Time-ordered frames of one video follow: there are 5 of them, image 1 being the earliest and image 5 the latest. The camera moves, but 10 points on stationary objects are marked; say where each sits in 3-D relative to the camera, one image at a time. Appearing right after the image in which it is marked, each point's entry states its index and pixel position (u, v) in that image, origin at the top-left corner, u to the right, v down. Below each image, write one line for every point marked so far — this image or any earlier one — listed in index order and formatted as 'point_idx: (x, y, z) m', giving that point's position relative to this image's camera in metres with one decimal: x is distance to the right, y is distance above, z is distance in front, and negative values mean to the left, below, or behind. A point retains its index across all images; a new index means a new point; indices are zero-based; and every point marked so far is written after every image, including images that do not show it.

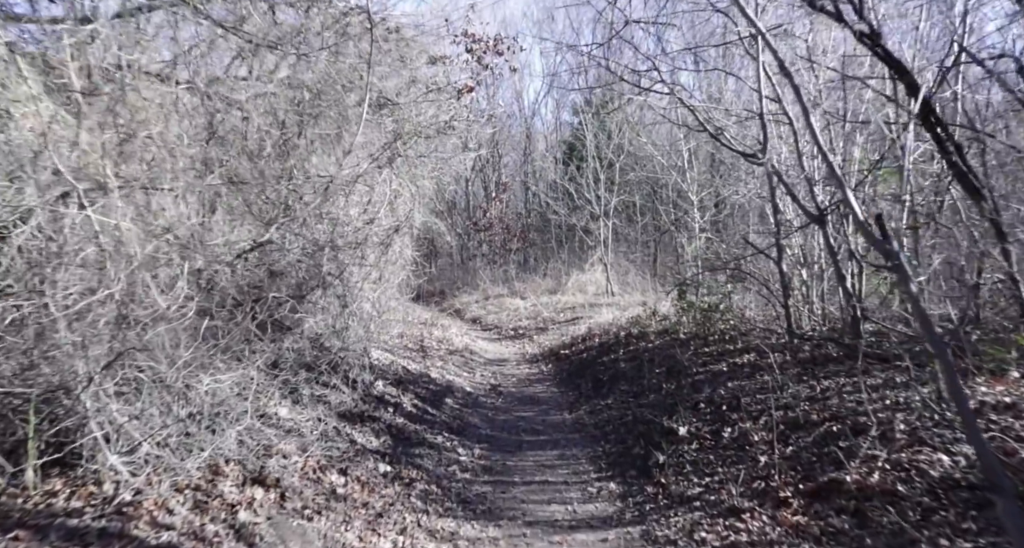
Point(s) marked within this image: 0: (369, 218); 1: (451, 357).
0: (-2.2, +0.8, +10.8) m
1: (-1.1, -1.6, +14.9) m
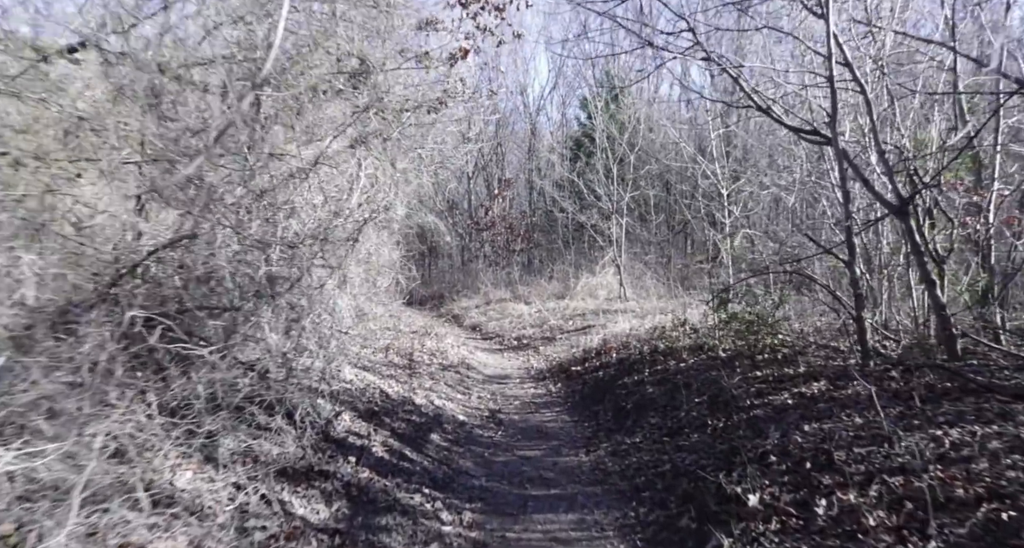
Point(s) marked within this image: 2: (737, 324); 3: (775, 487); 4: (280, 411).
0: (-2.1, +0.7, +8.7) m
1: (-1.1, -1.6, +12.8) m
2: (+2.8, -0.6, +9.9) m
3: (+1.8, -1.4, +5.4) m
4: (-2.1, -1.3, +7.4) m
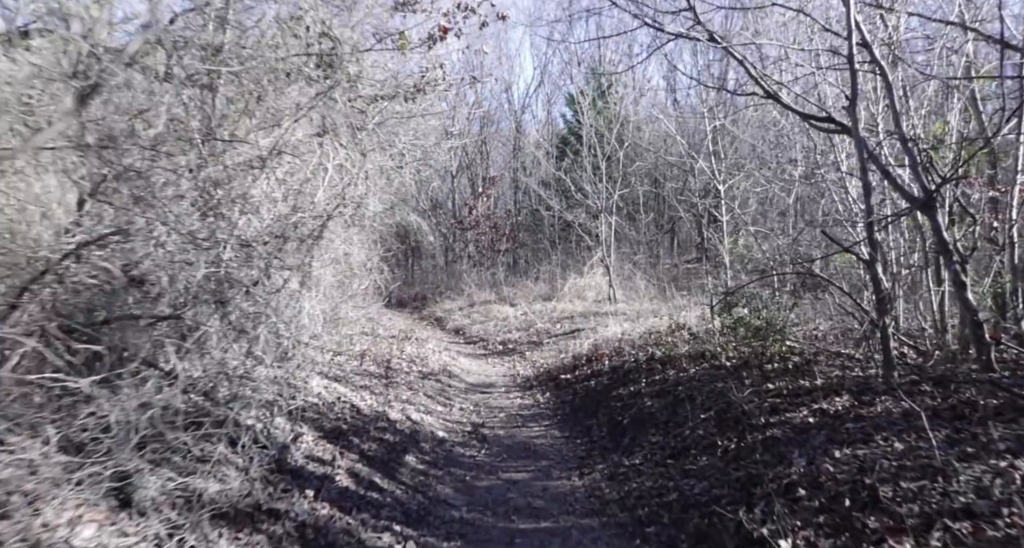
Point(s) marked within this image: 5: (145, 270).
0: (-2.3, +0.7, +7.8) m
1: (-1.3, -1.6, +11.9) m
2: (+2.6, -0.6, +9.1) m
3: (+1.7, -1.4, +4.5) m
4: (-2.3, -1.3, +6.5) m
5: (-2.6, 0.0, +5.7) m
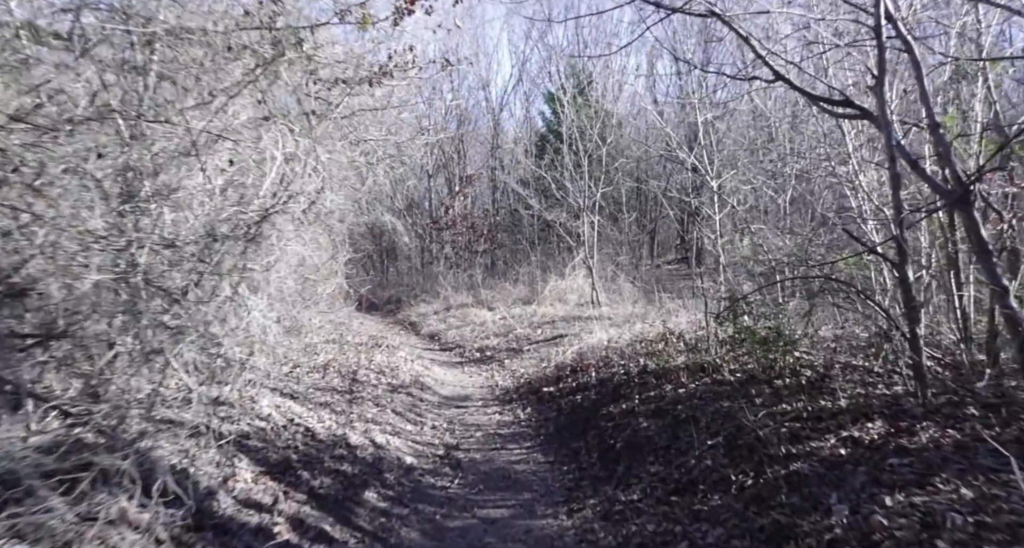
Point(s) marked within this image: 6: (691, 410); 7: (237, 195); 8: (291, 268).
0: (-2.5, +0.7, +6.7) m
1: (-1.6, -1.7, +10.8) m
2: (+2.4, -0.7, +8.1) m
3: (+1.6, -1.5, +3.5) m
4: (-2.4, -1.3, +5.4) m
5: (-2.7, 0.0, +4.6) m
6: (+1.6, -1.2, +7.3) m
7: (-2.4, +0.7, +7.1) m
8: (-2.5, +0.1, +9.2) m
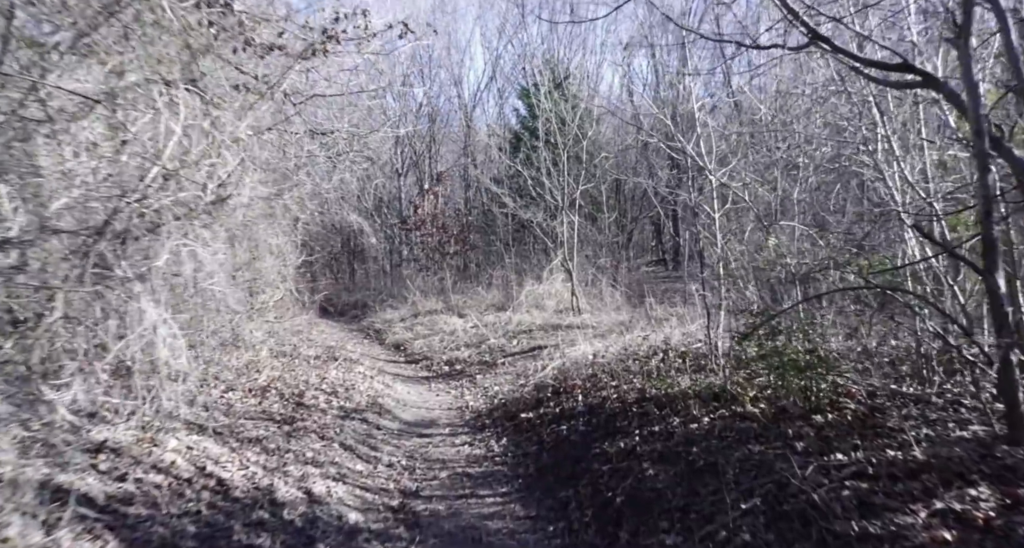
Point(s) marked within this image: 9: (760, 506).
0: (-2.7, +0.6, +5.0) m
1: (-1.9, -1.7, +9.1) m
2: (+2.2, -0.7, +6.6) m
3: (+1.5, -1.5, +2.0) m
4: (-2.6, -1.4, +3.7) m
5: (-2.8, -0.1, +2.9) m
6: (+1.4, -1.3, +5.8) m
7: (-2.6, +0.7, +5.4) m
8: (-2.8, 0.0, +7.5) m
9: (+1.5, -1.4, +4.8) m
